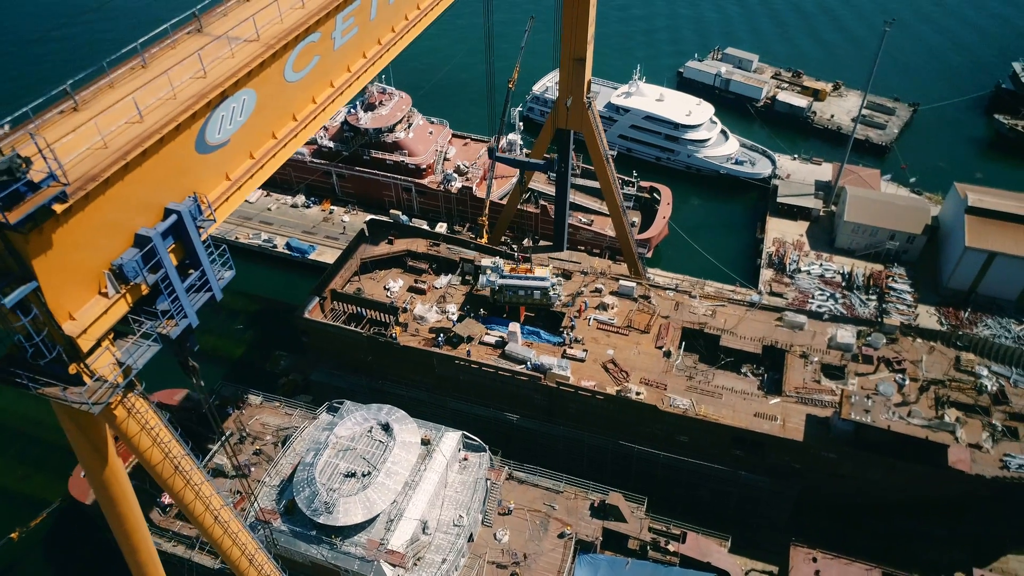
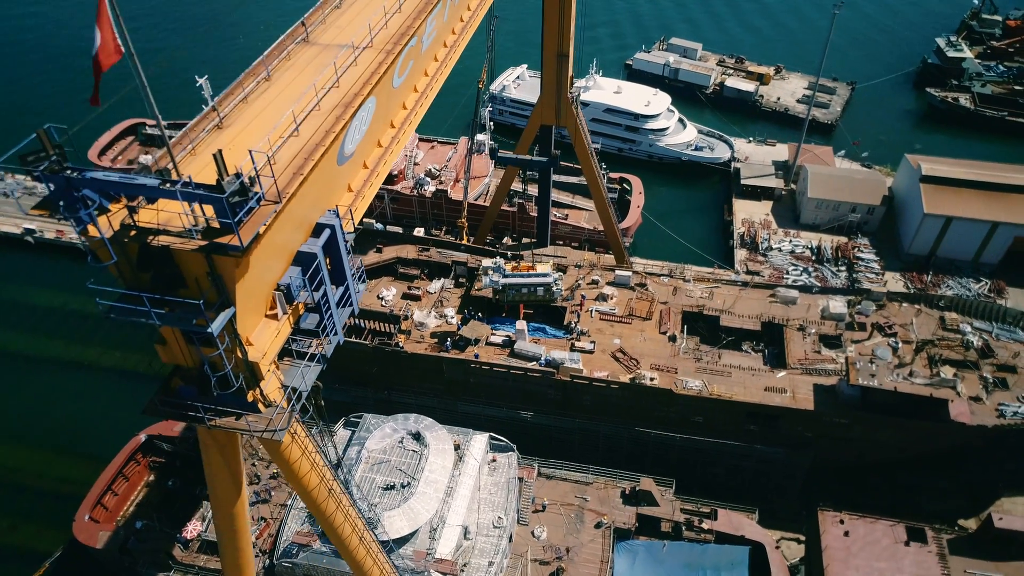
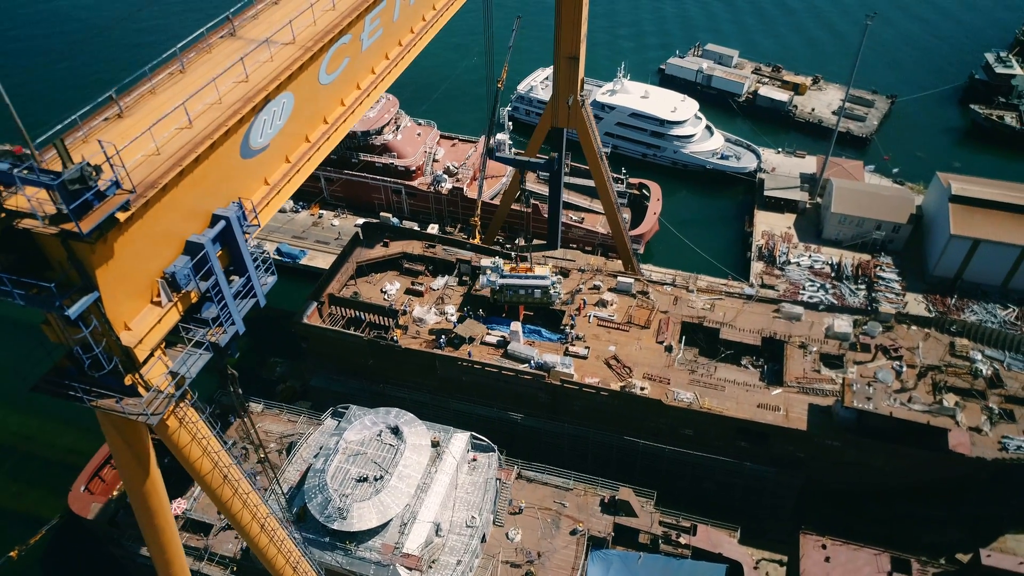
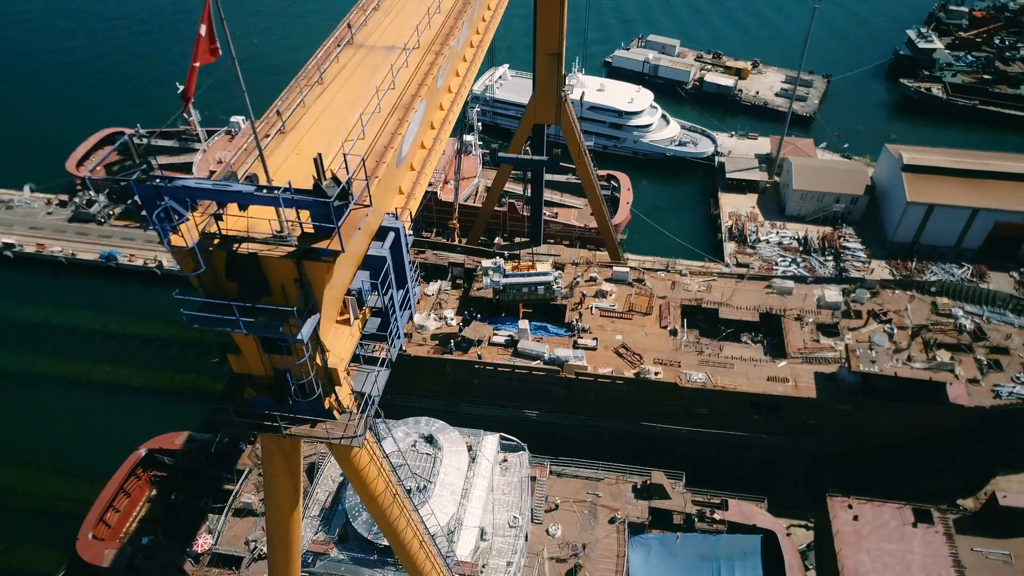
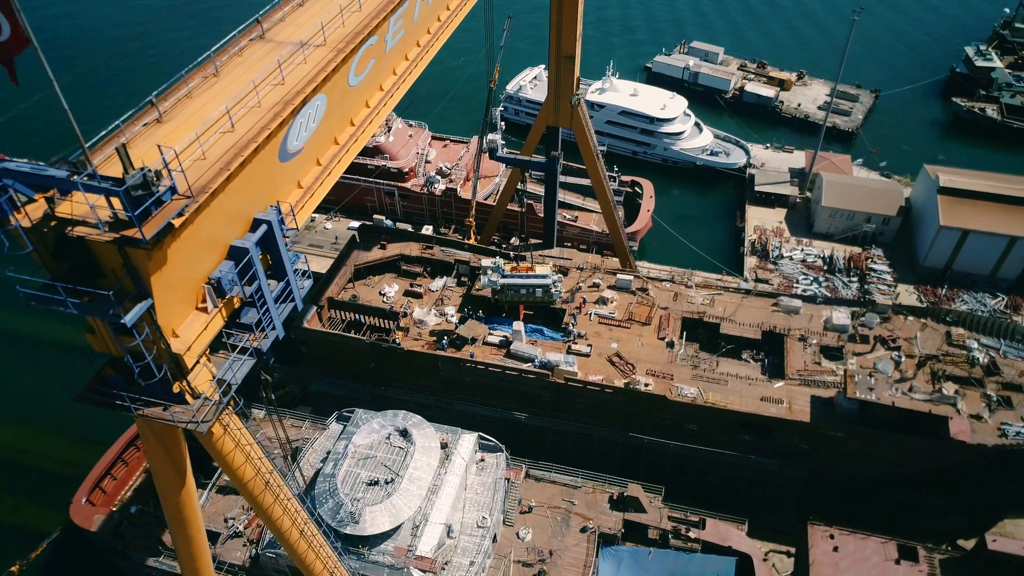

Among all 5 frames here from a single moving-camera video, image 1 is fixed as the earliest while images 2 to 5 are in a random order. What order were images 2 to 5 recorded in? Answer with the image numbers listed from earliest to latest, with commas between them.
3, 5, 2, 4
